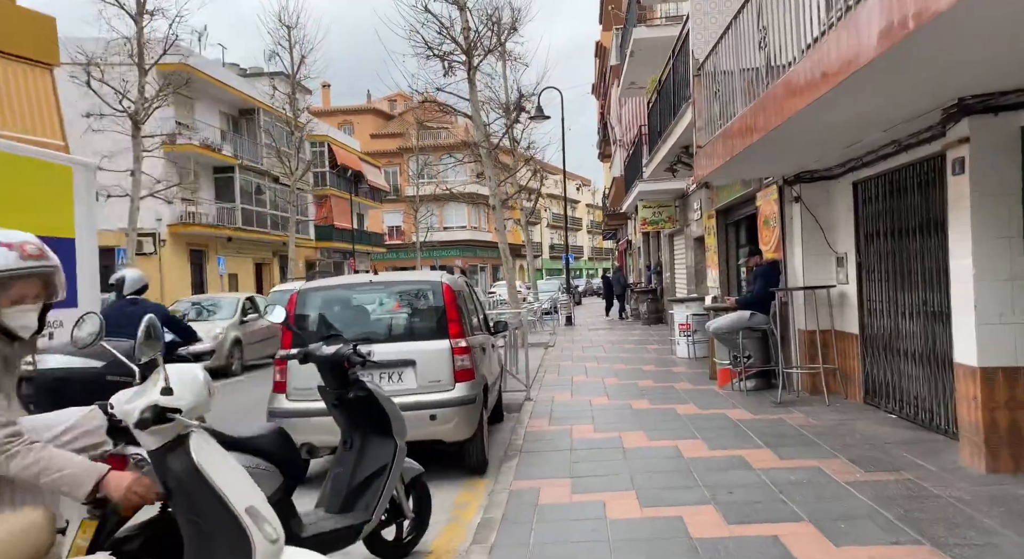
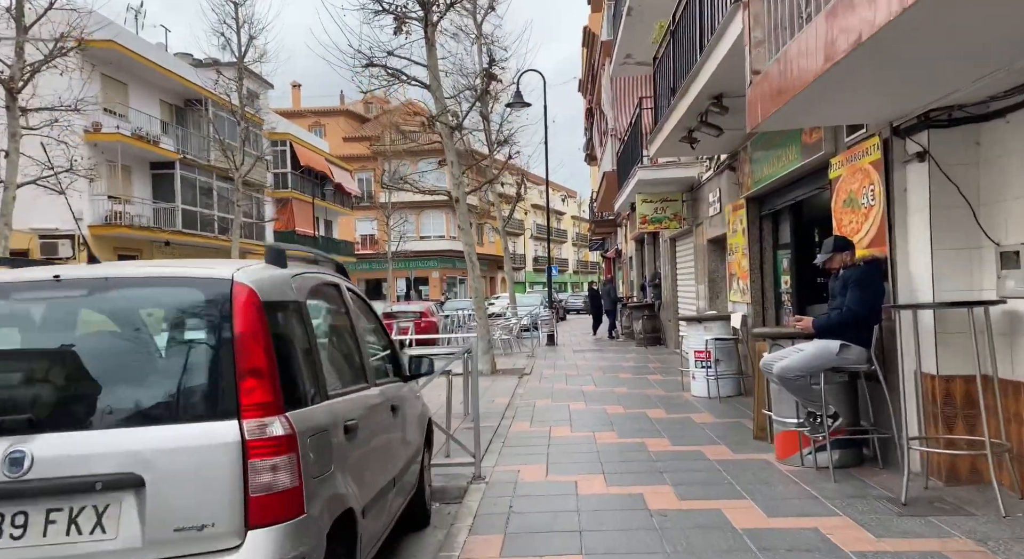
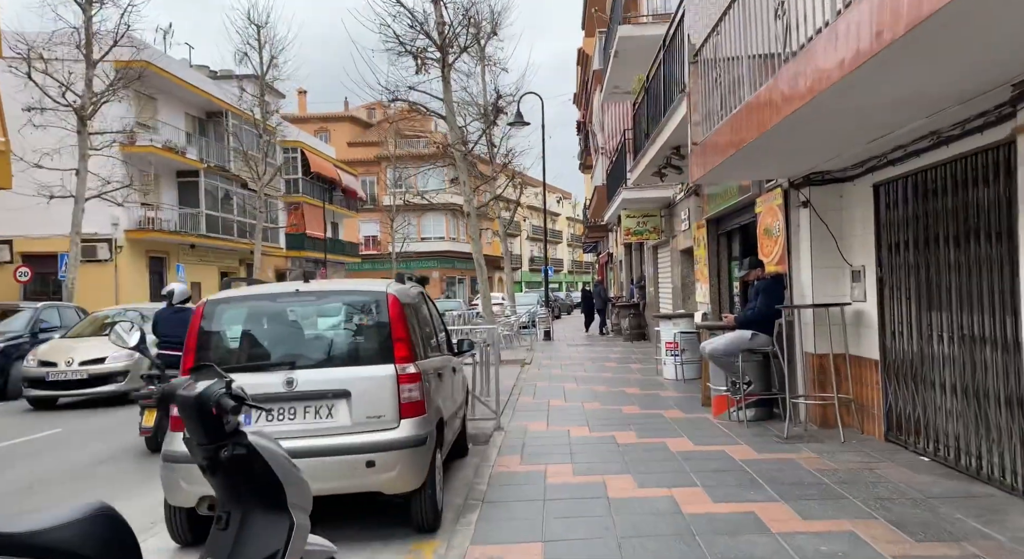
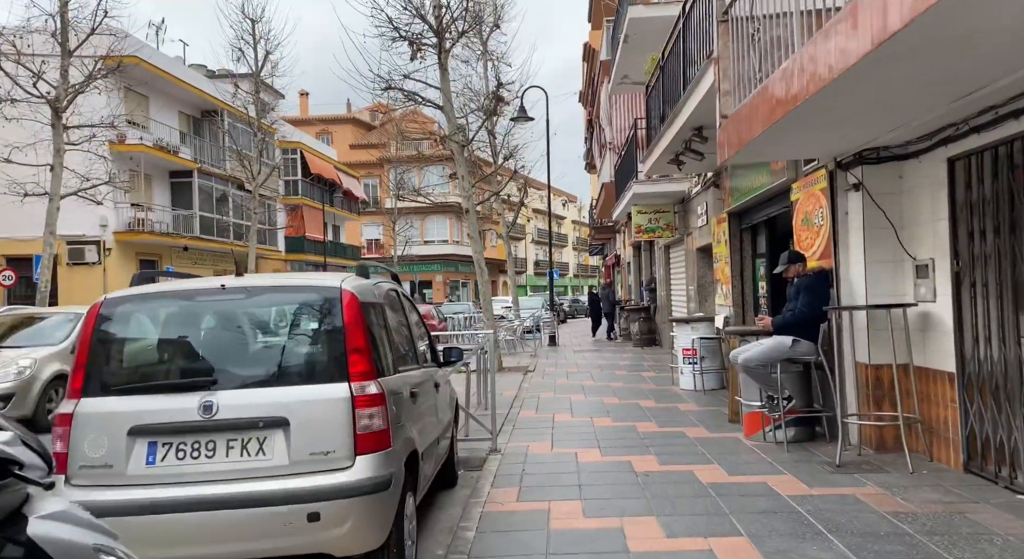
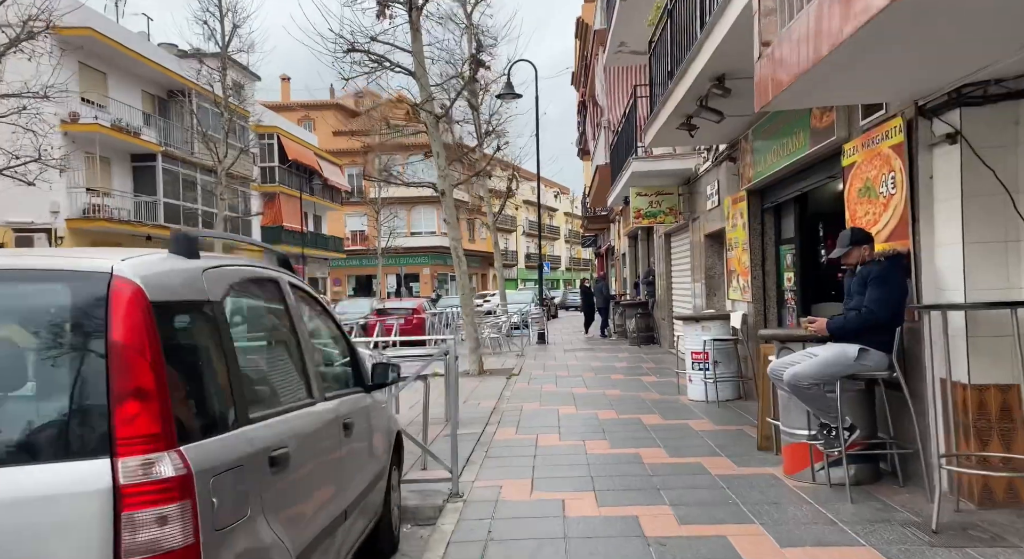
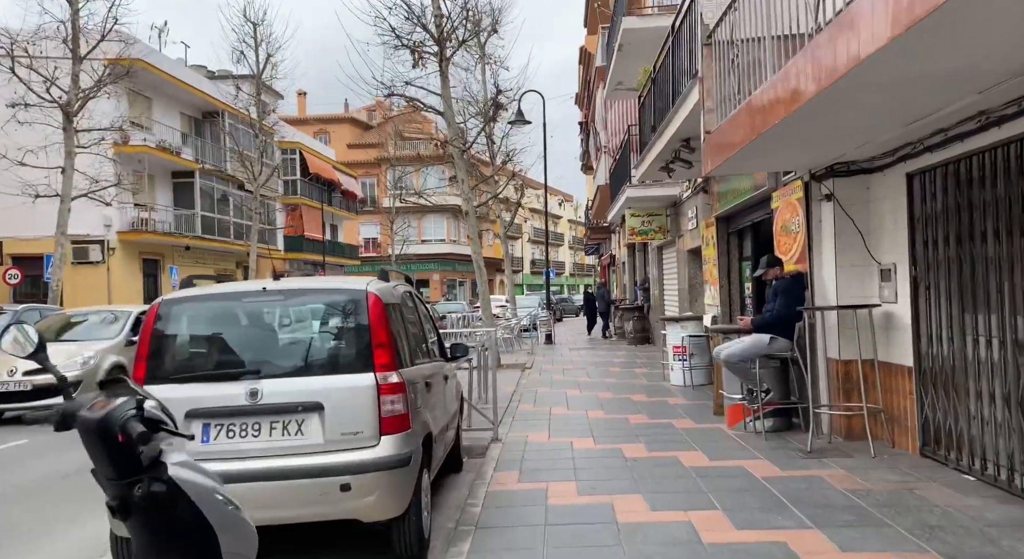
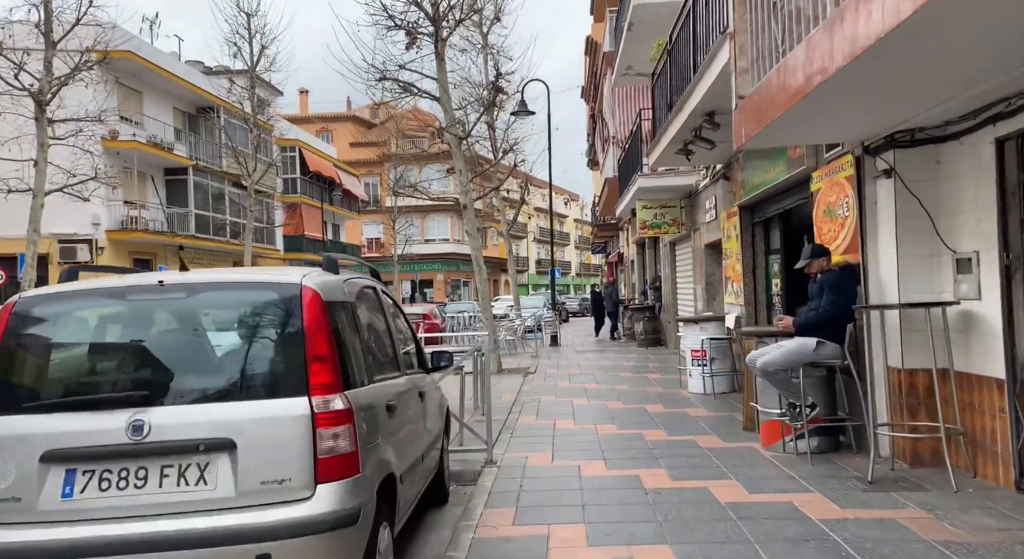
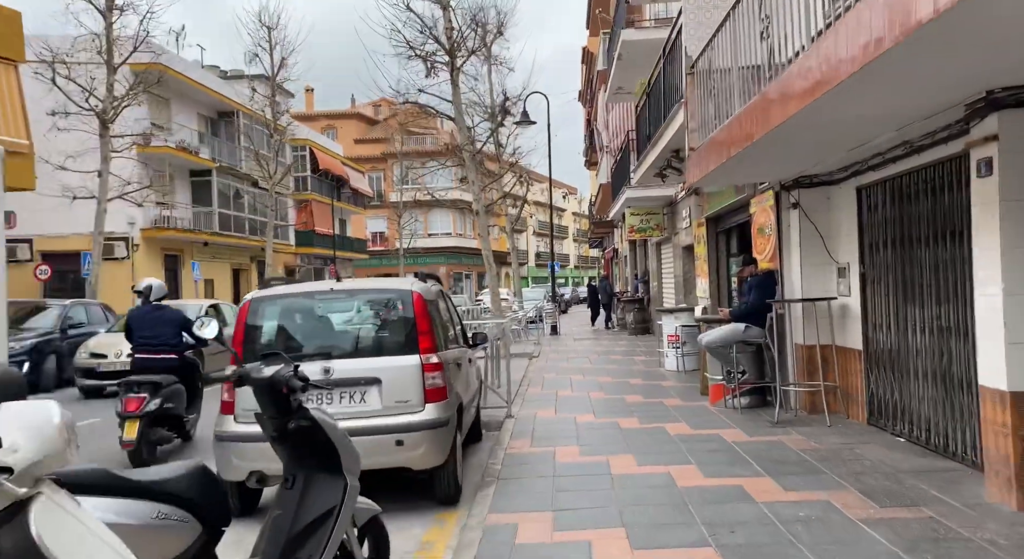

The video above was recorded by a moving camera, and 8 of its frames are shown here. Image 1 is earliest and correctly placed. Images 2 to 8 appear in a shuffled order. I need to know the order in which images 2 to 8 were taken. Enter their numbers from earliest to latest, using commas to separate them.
8, 3, 6, 4, 7, 2, 5
